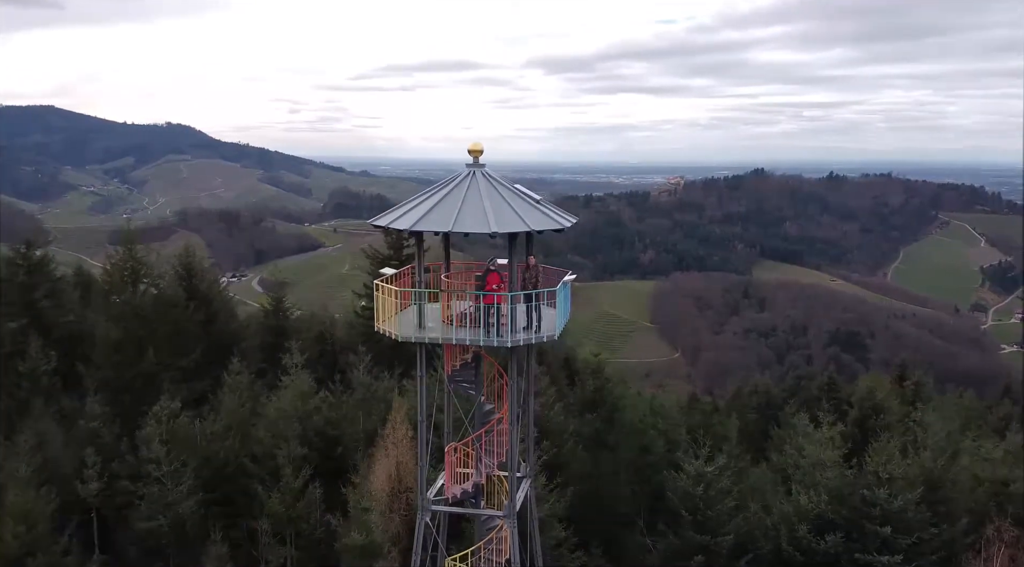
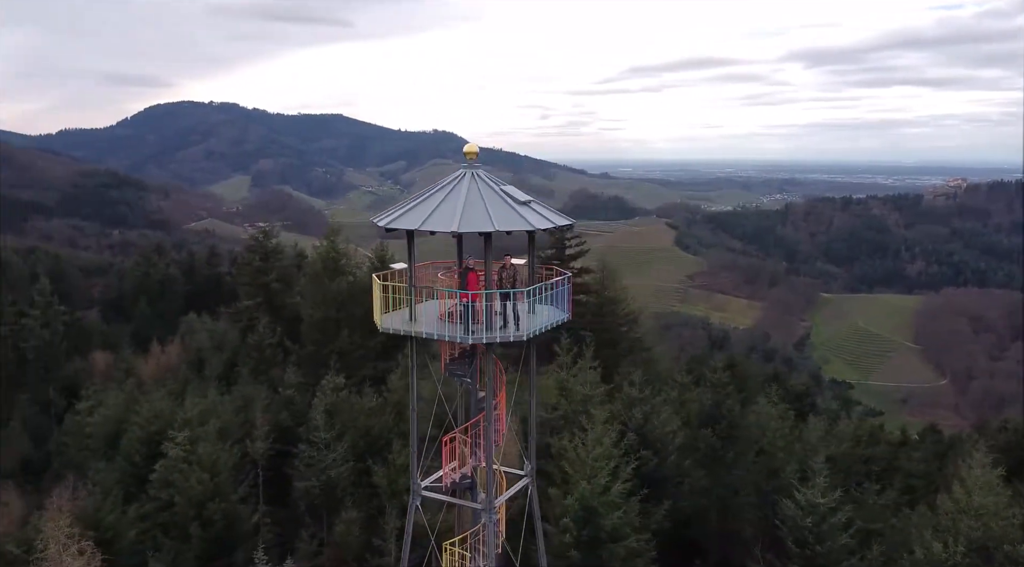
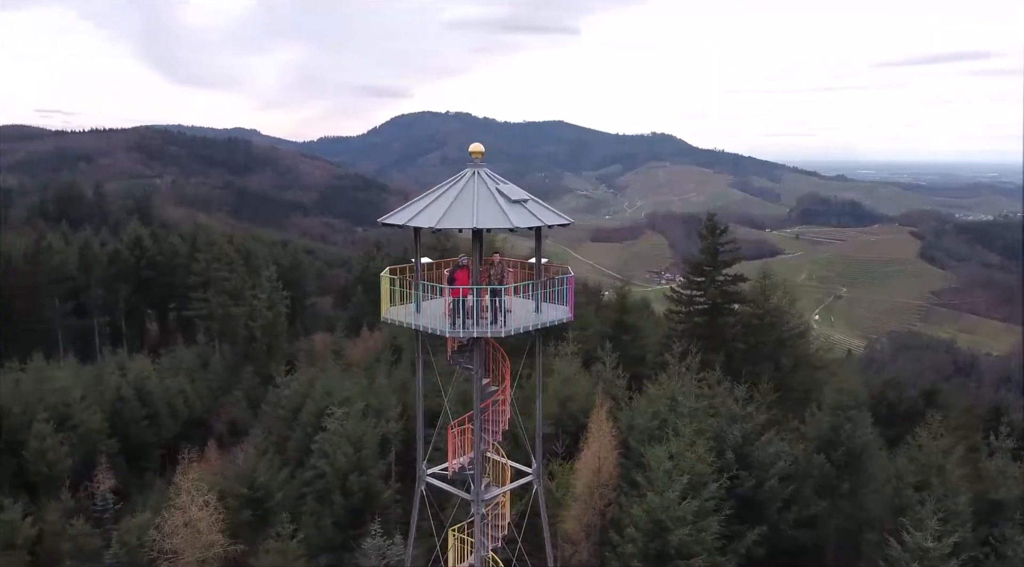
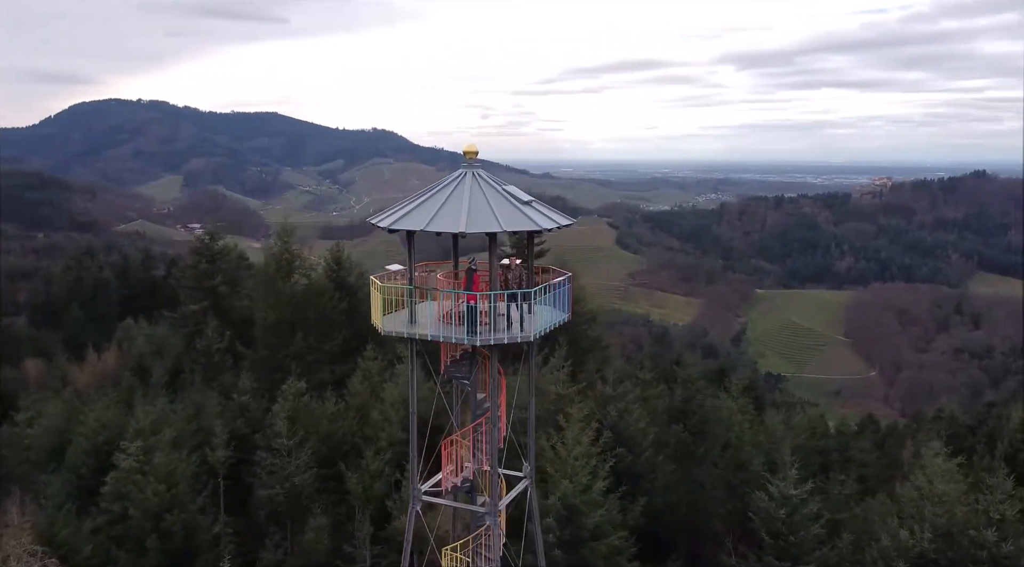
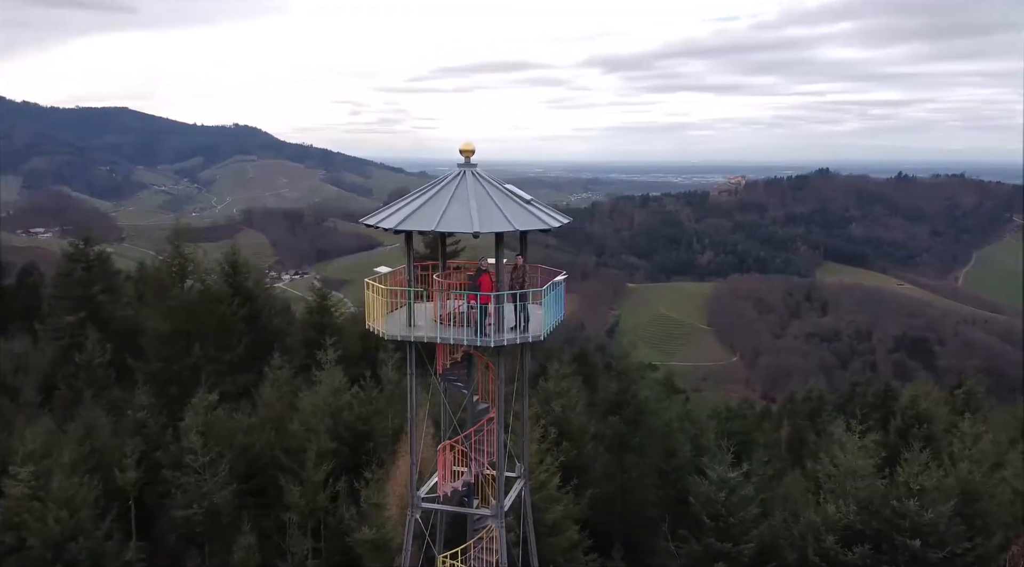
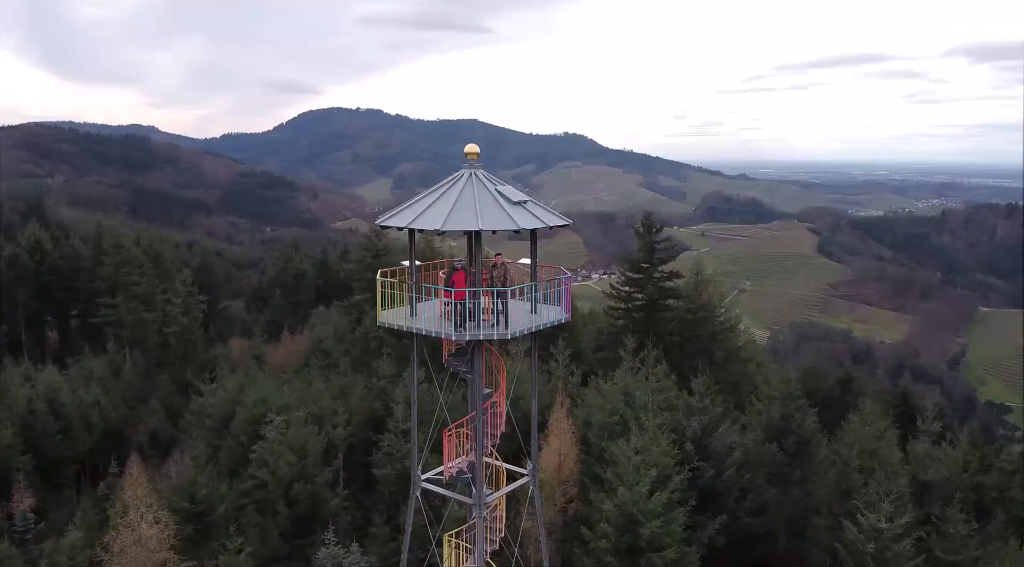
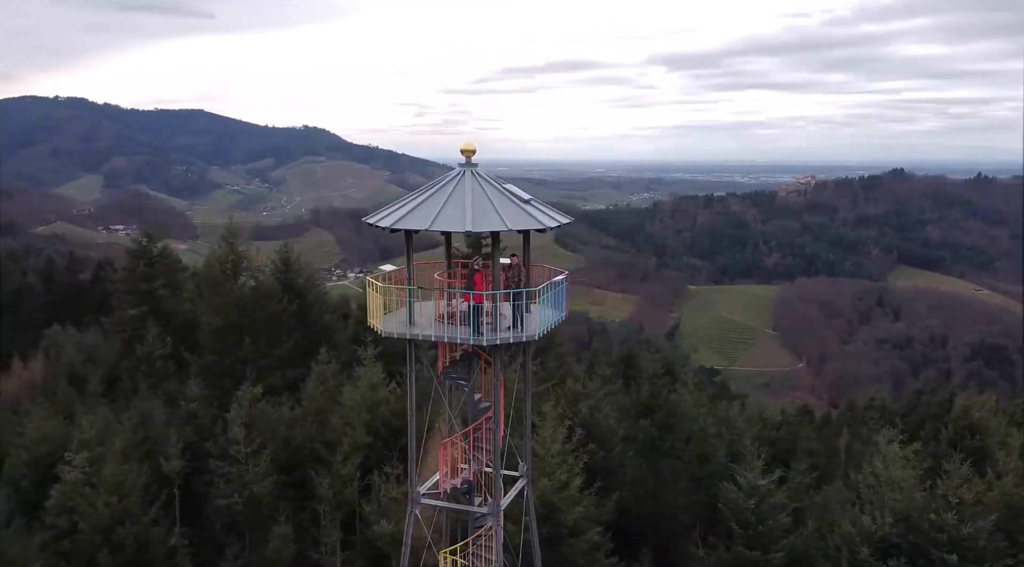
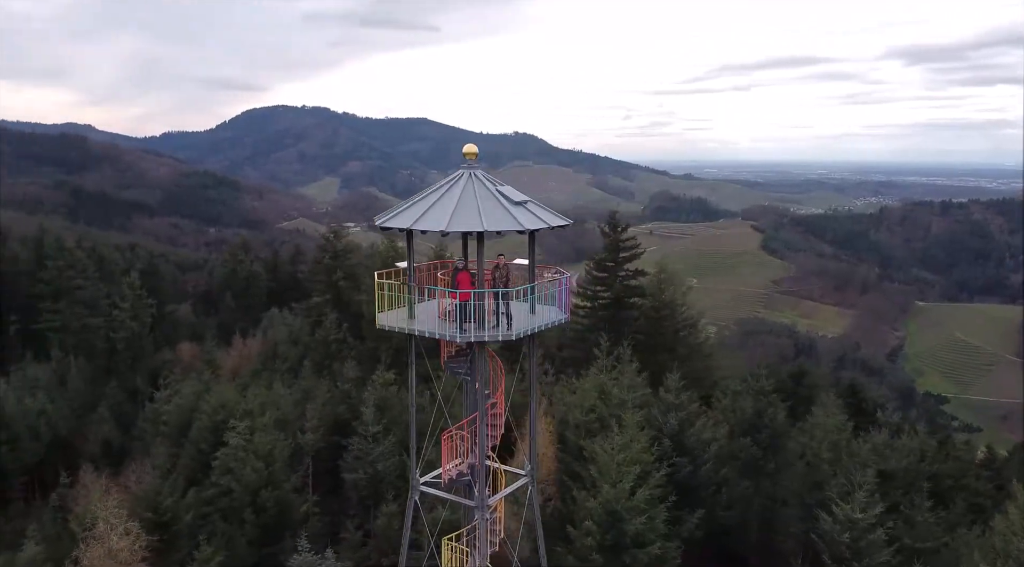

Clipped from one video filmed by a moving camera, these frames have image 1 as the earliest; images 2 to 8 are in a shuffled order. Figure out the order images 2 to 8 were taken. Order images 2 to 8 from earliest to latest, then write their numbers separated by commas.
5, 7, 4, 2, 8, 6, 3
